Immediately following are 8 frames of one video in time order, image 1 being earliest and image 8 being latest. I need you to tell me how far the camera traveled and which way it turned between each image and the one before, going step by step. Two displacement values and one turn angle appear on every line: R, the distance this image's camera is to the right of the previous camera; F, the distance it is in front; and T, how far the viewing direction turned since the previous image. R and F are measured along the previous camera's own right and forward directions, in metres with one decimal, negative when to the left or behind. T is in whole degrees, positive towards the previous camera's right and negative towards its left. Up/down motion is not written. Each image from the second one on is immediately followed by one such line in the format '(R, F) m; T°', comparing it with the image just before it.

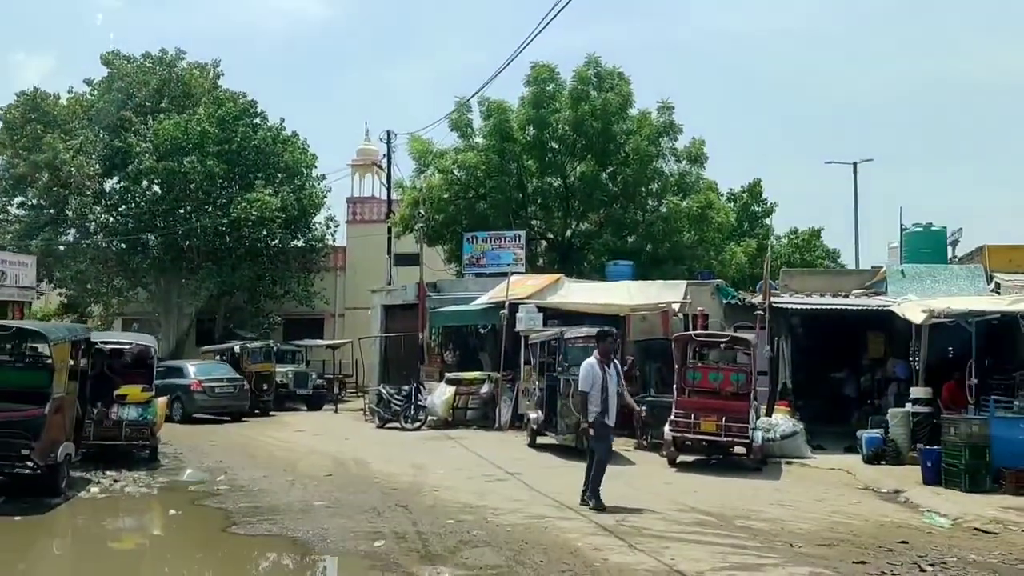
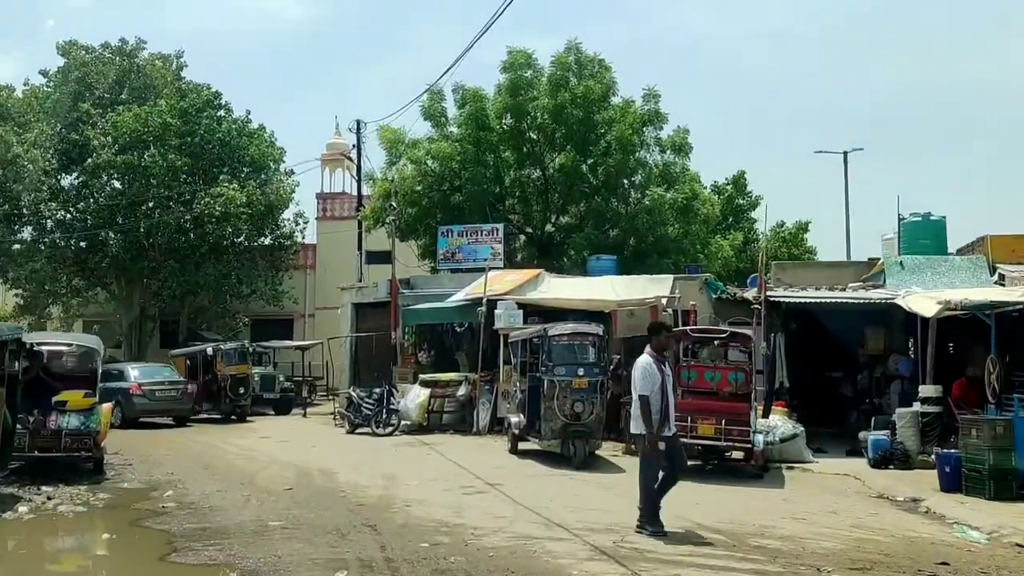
(-0.1, +1.3) m; +1°
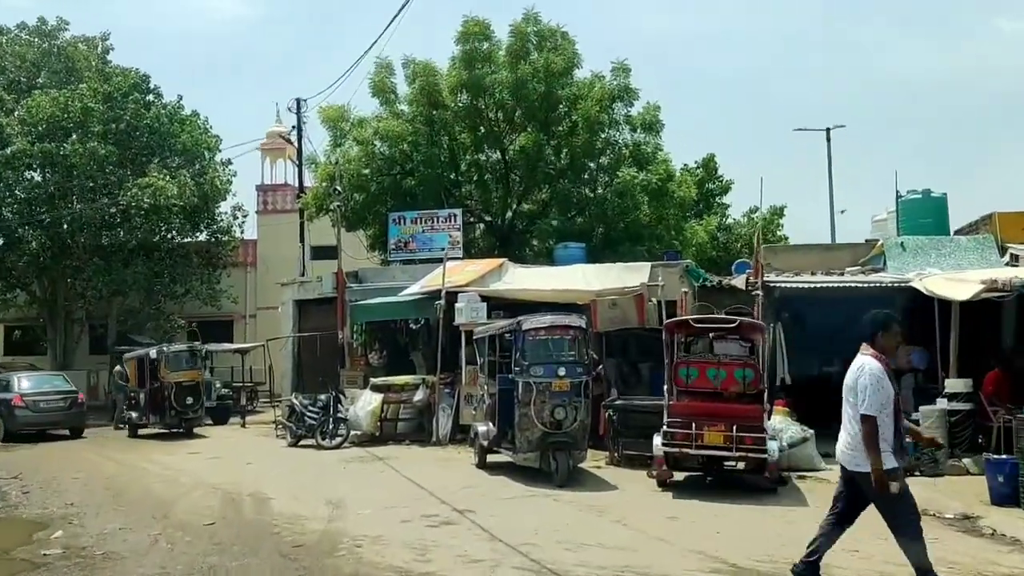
(-0.2, +2.2) m; +3°
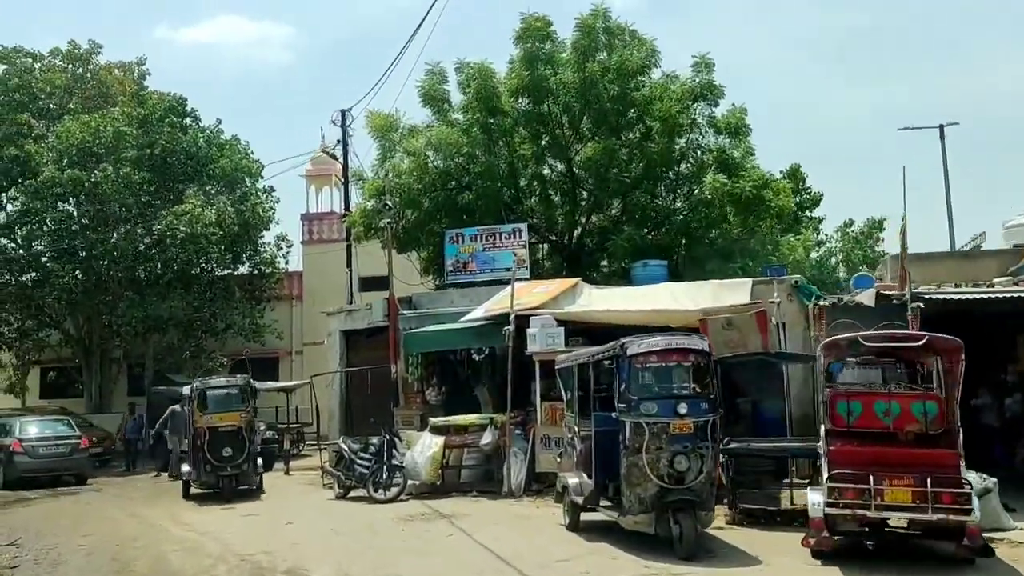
(-0.5, +2.6) m; -3°
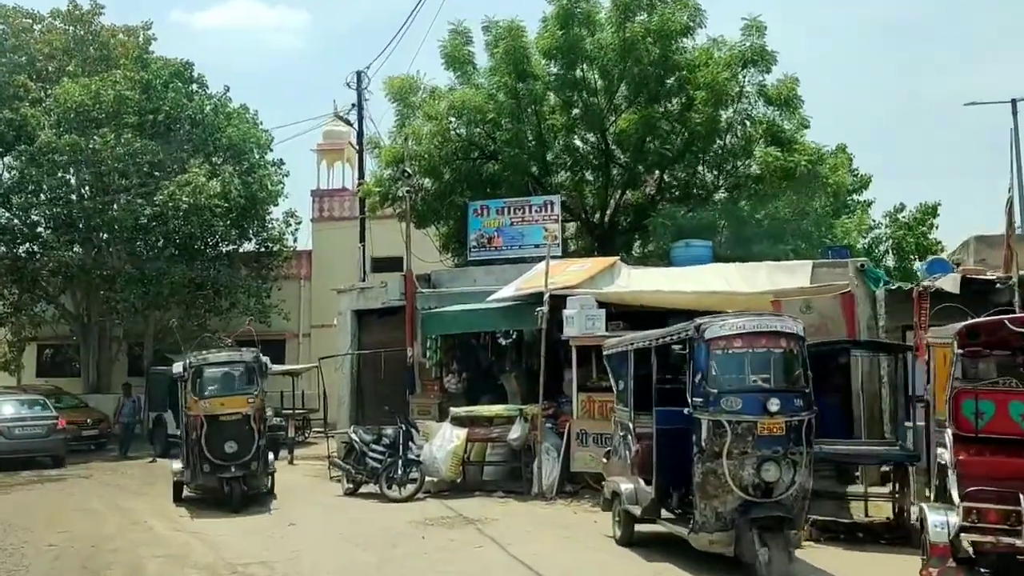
(-0.4, +1.7) m; 0°
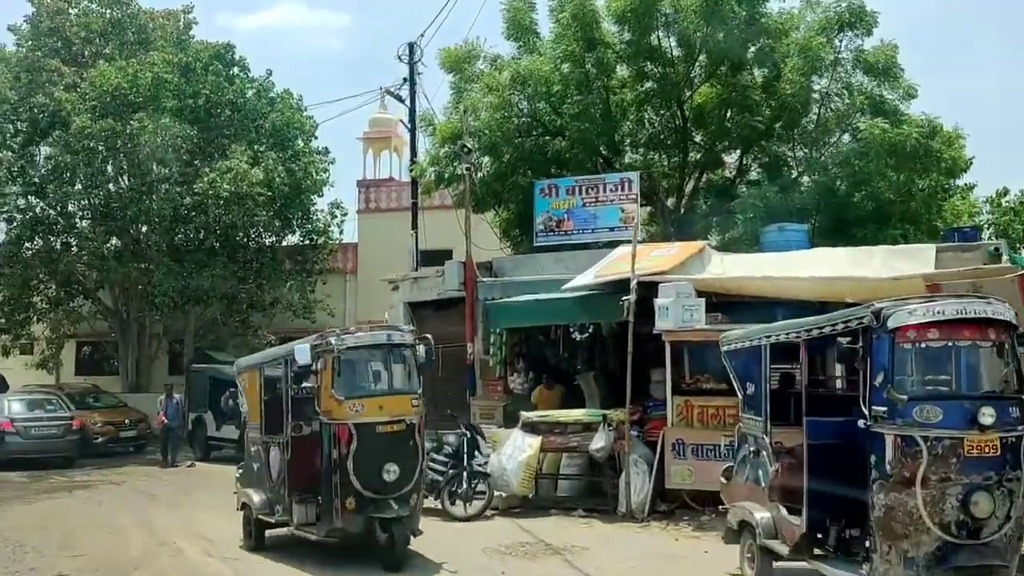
(-0.5, +1.8) m; -2°
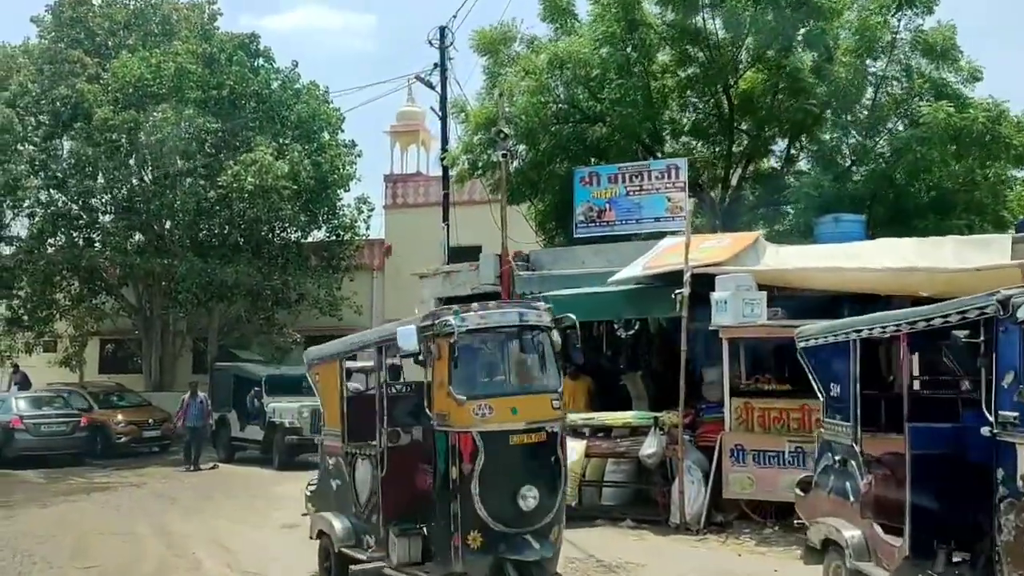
(-0.2, +0.9) m; -1°
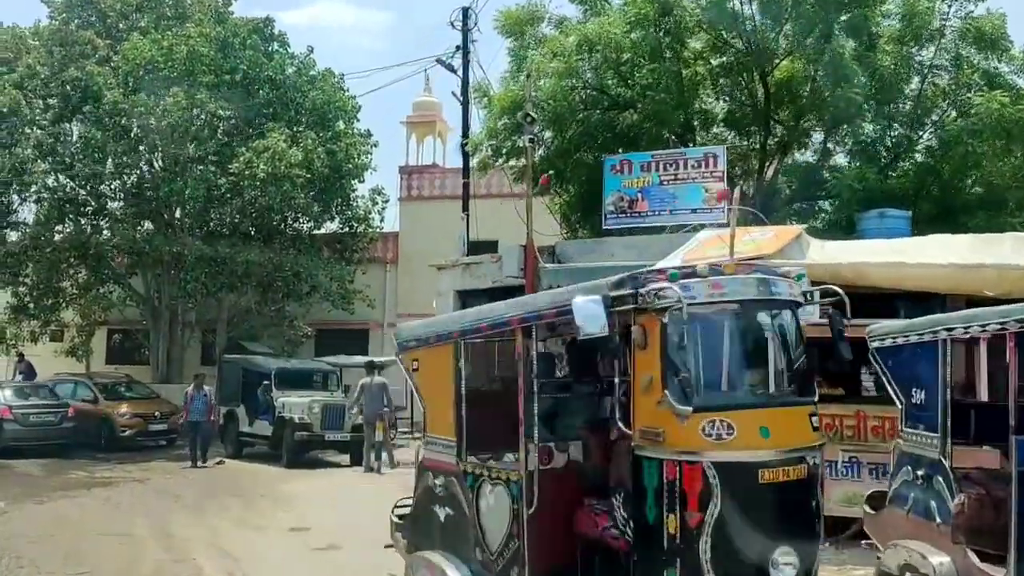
(-0.2, +0.8) m; -1°
